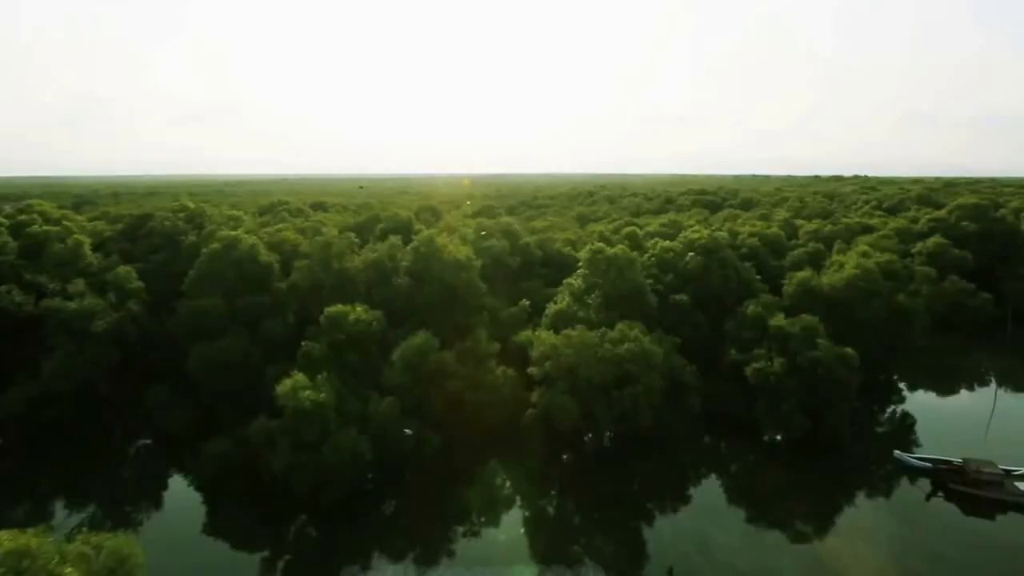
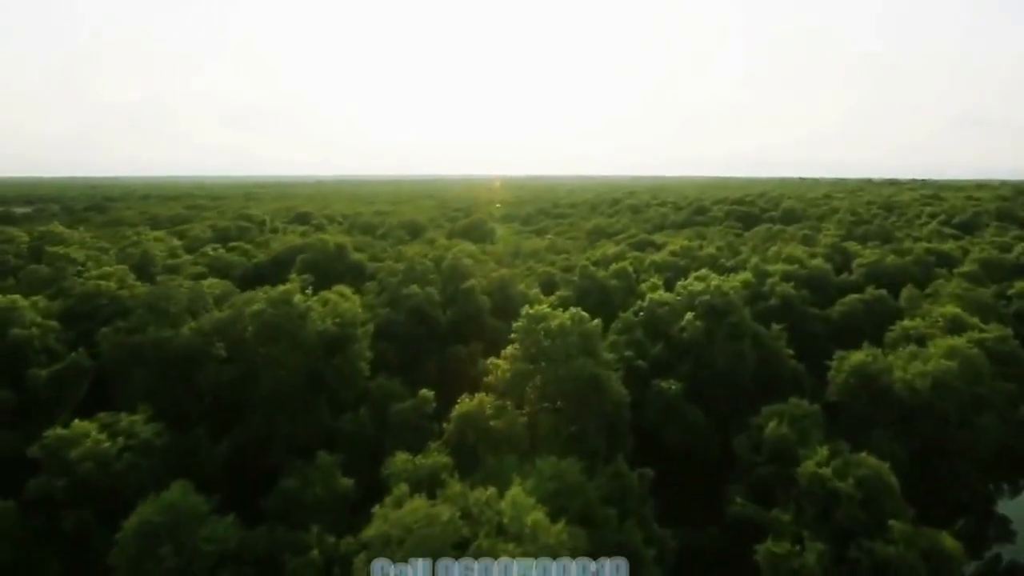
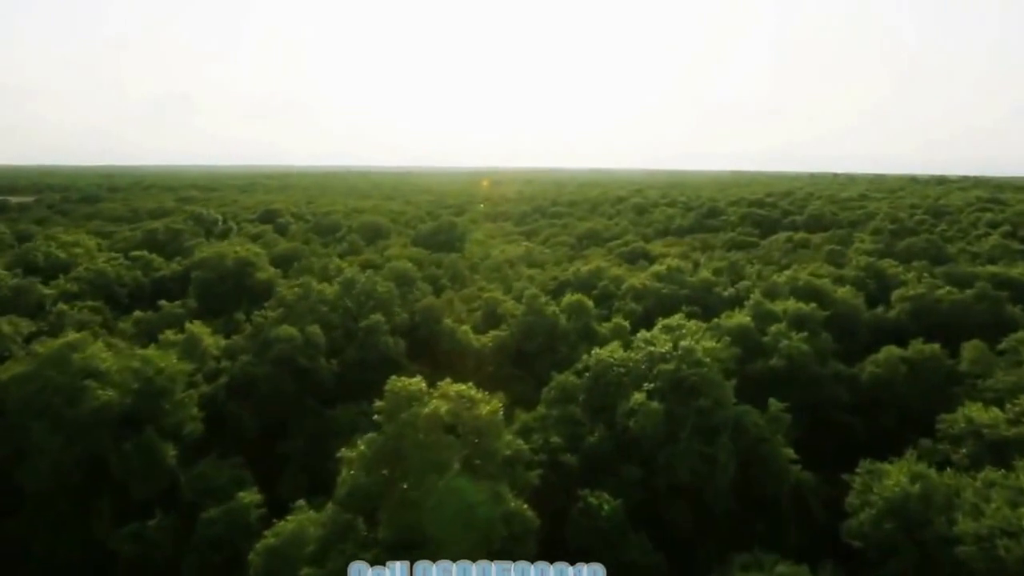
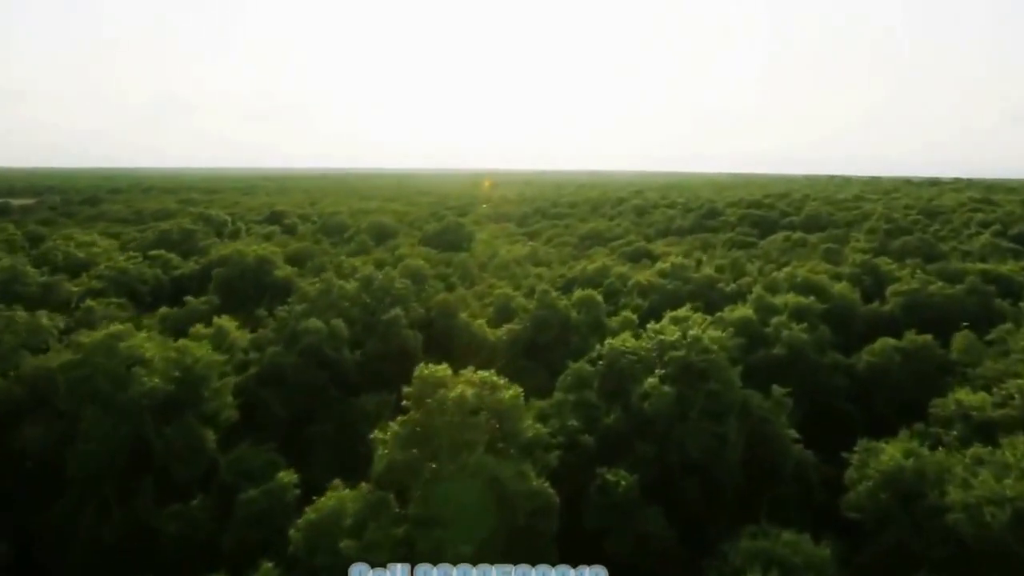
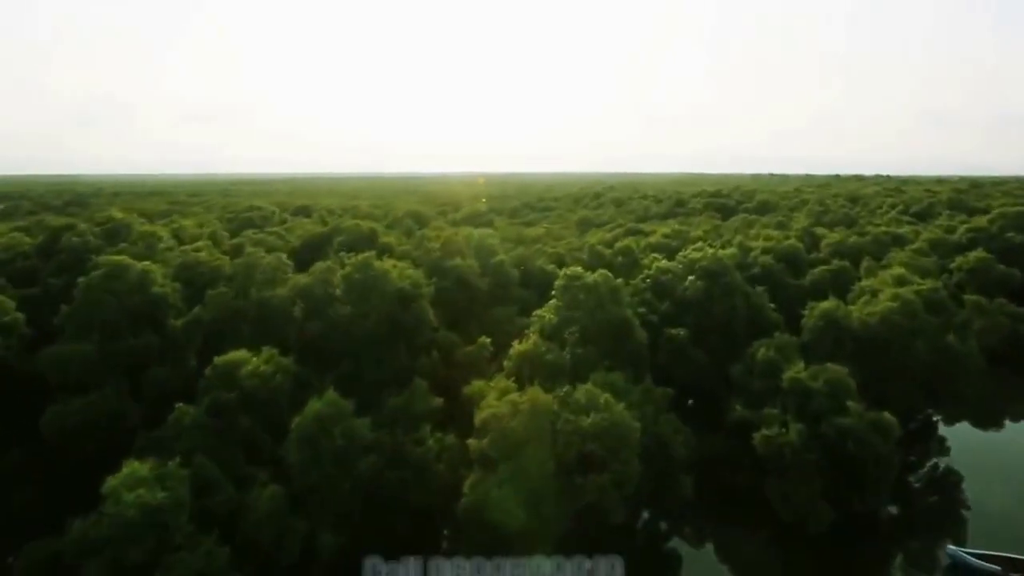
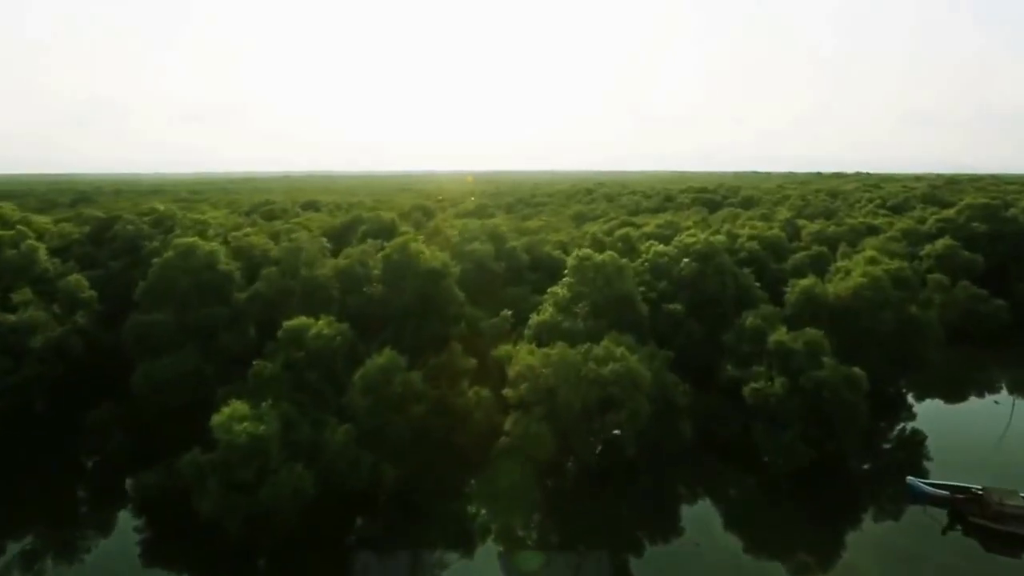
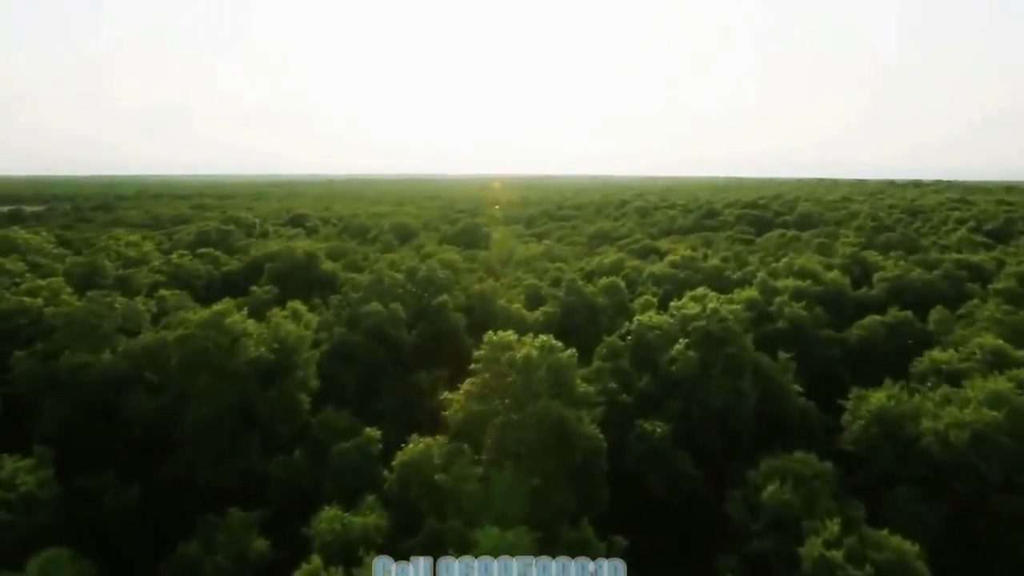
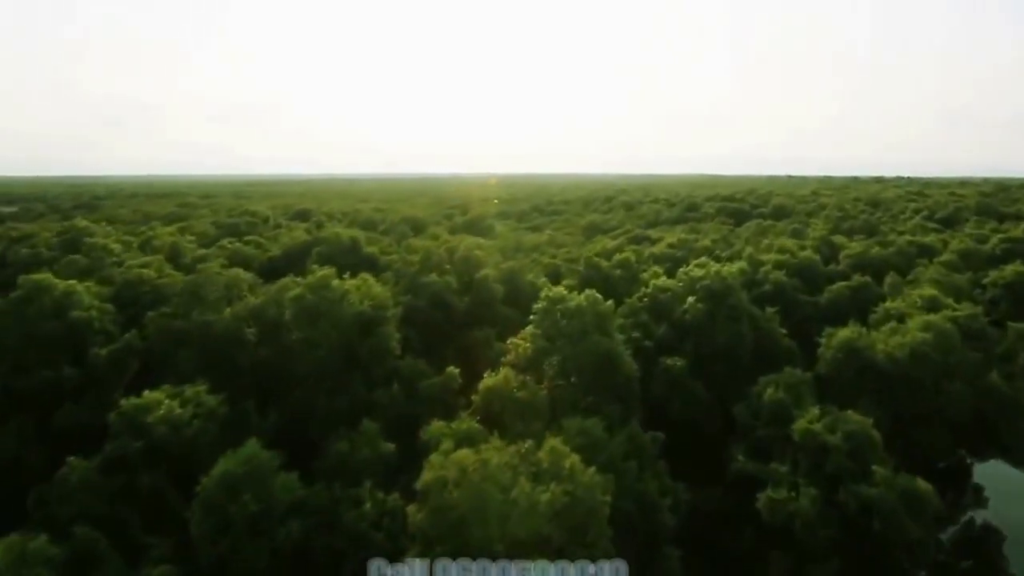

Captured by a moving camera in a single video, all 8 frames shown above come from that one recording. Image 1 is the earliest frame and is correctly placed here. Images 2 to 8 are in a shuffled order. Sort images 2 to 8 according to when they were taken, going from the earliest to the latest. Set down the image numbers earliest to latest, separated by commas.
6, 5, 8, 2, 7, 4, 3
